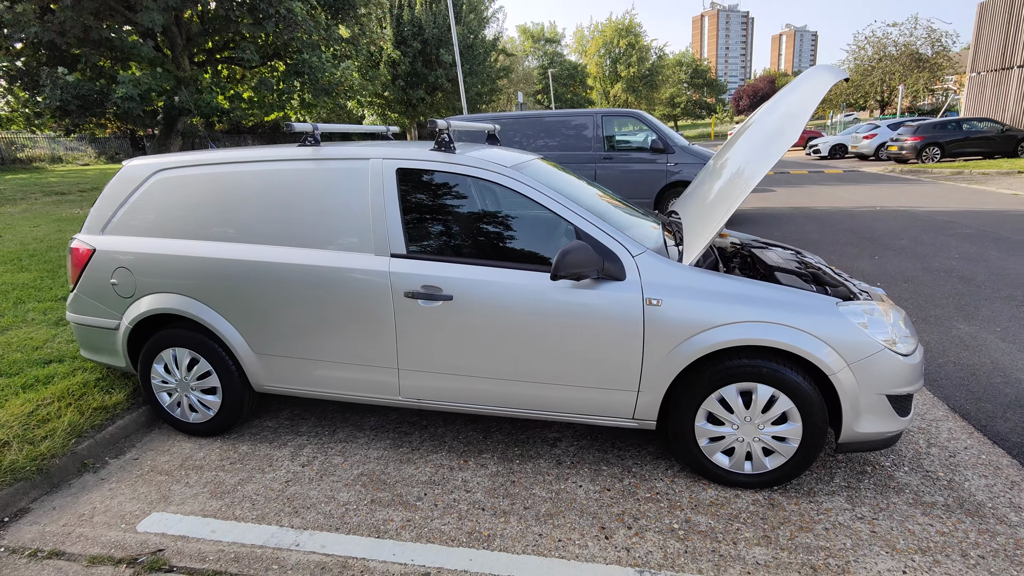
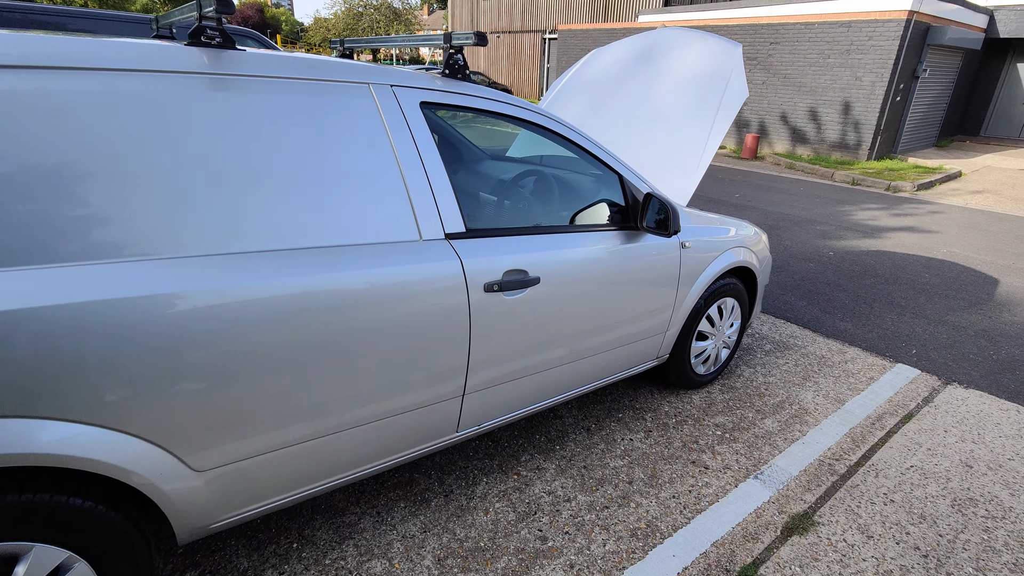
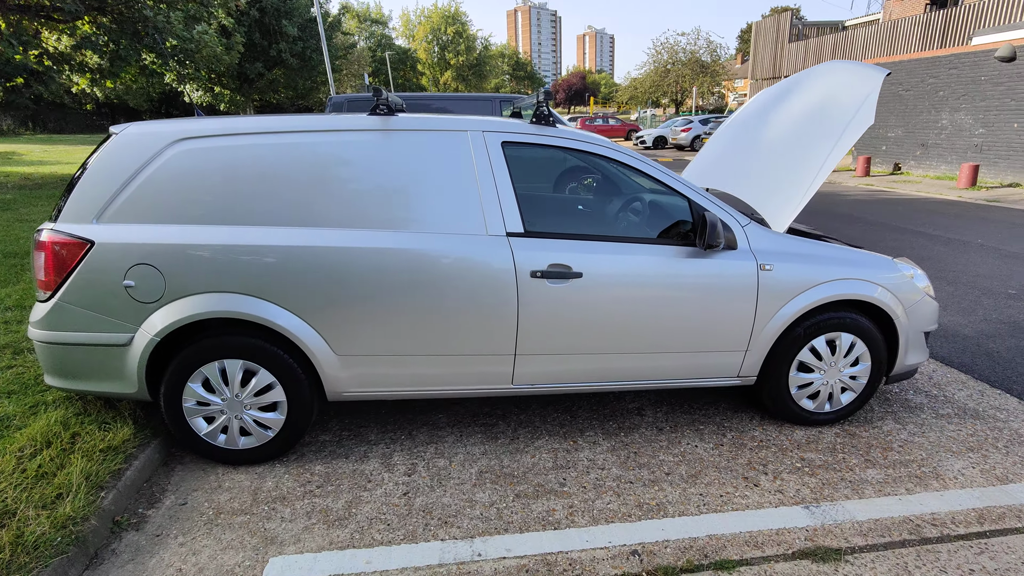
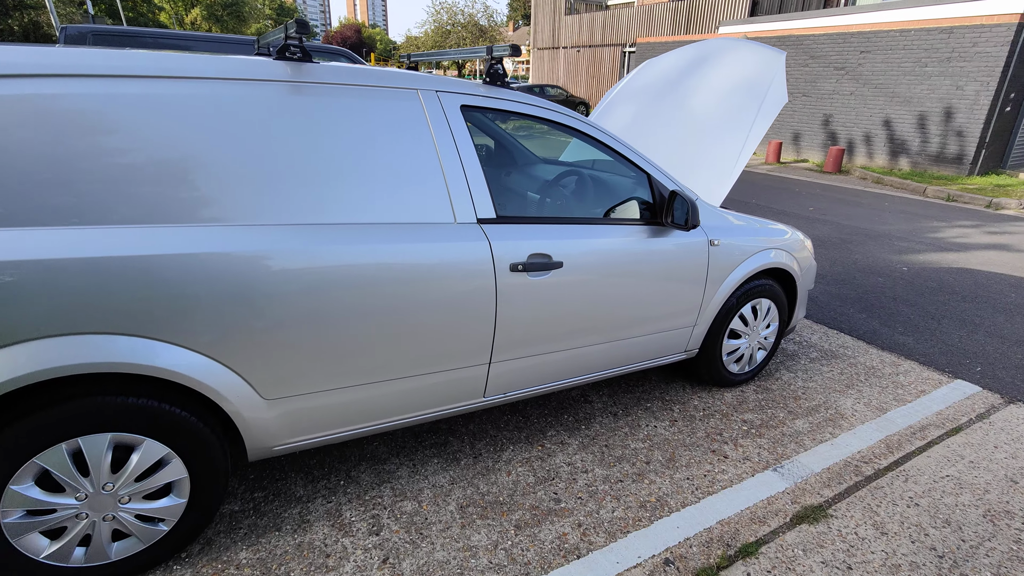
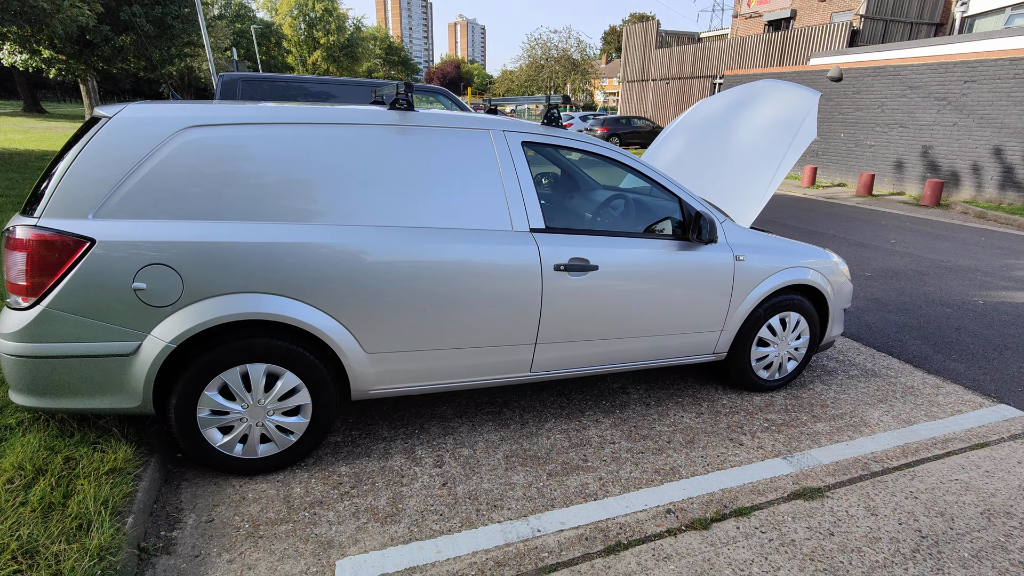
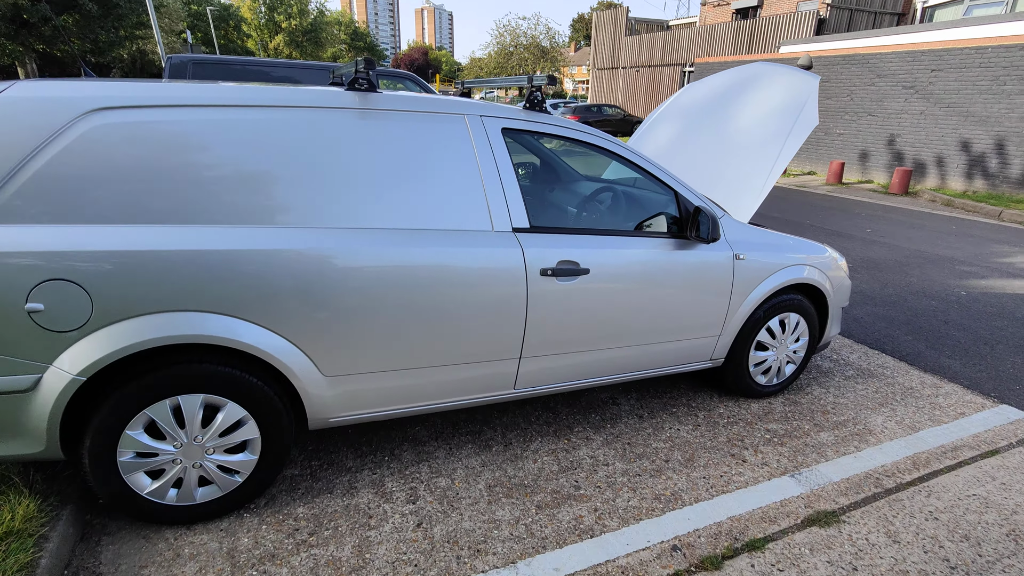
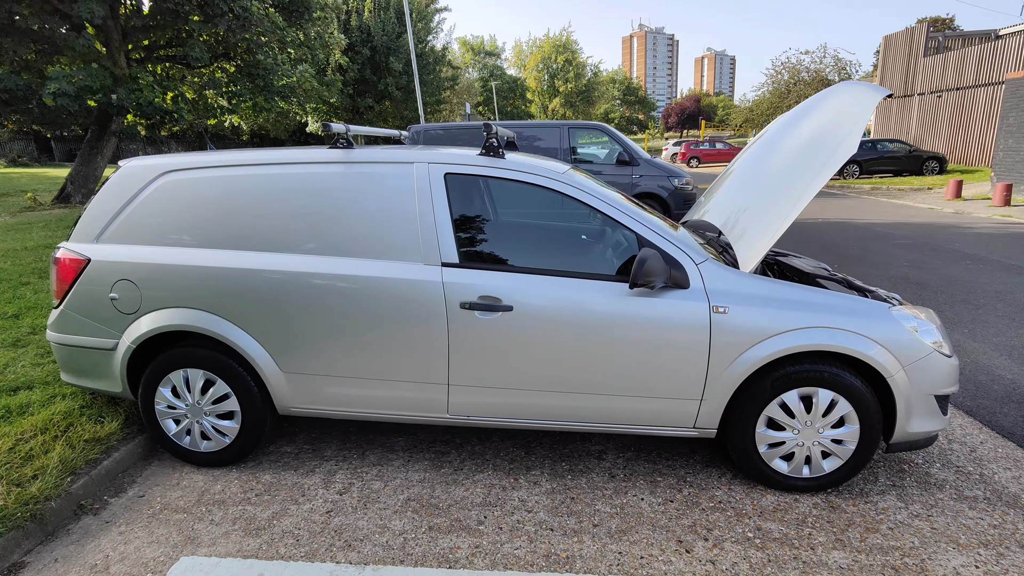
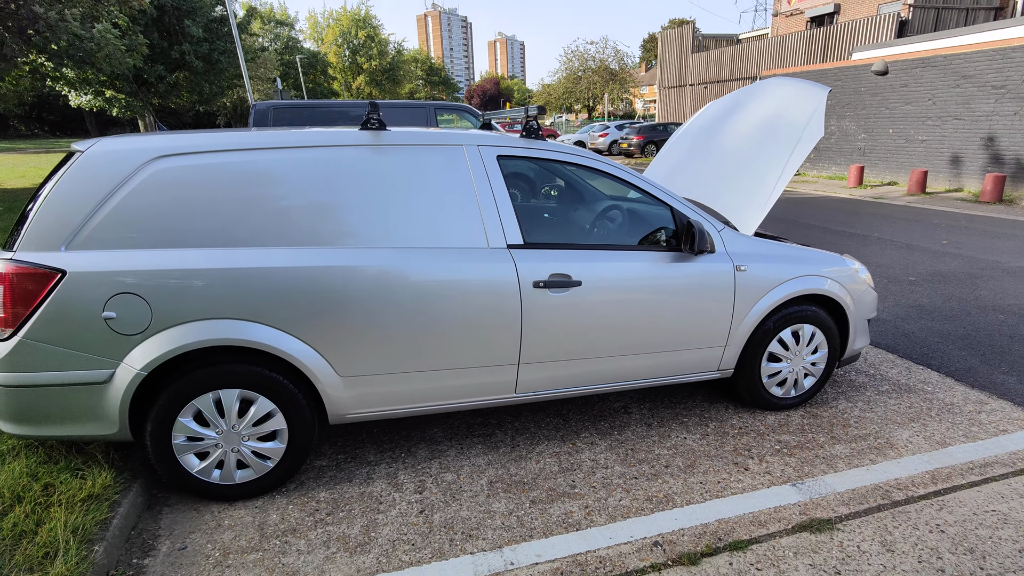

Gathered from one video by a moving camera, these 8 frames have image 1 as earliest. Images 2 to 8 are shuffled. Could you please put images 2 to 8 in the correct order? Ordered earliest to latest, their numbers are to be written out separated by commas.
7, 3, 8, 5, 6, 4, 2
